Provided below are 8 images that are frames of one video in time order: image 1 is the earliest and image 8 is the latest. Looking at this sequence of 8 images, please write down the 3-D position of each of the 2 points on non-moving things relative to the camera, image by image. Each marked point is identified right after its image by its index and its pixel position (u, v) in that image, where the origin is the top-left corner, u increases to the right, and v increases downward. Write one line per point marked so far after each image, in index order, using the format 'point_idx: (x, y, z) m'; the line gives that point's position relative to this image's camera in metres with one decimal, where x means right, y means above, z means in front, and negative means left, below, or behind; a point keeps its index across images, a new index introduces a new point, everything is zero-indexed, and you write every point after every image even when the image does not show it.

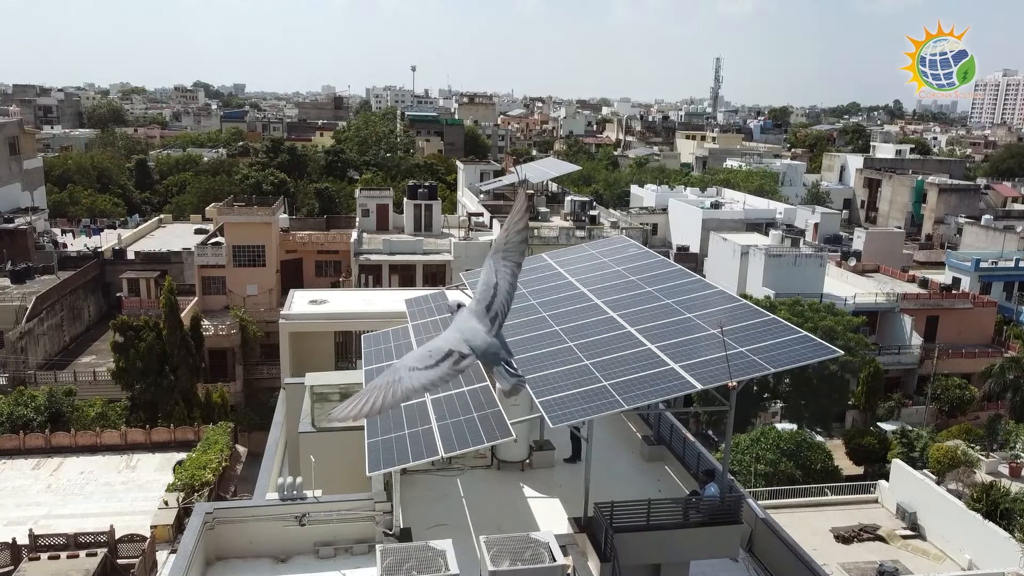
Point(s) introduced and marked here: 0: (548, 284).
0: (+0.7, 0.0, +16.4) m
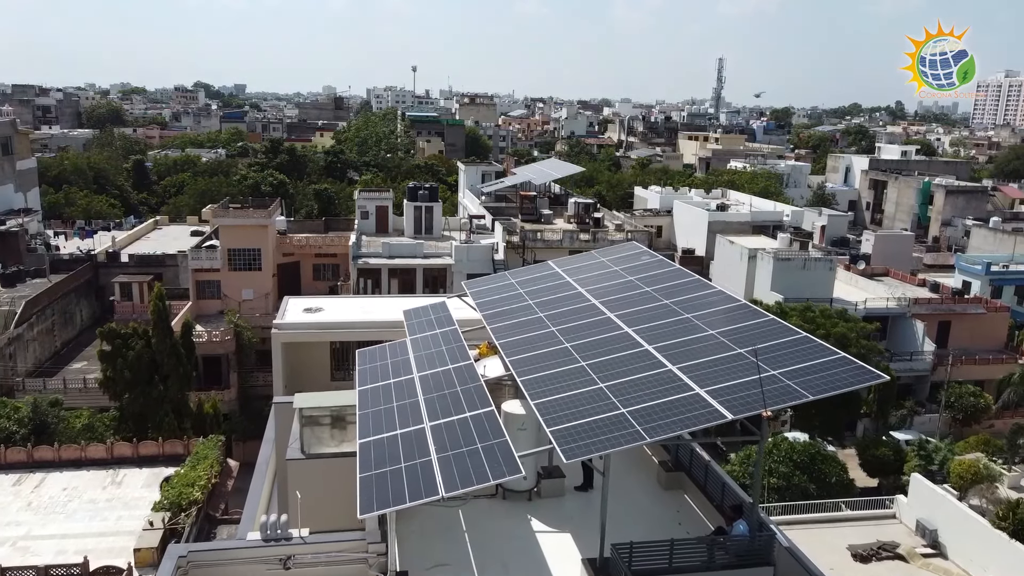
0: (+0.8, -0.2, +15.3) m
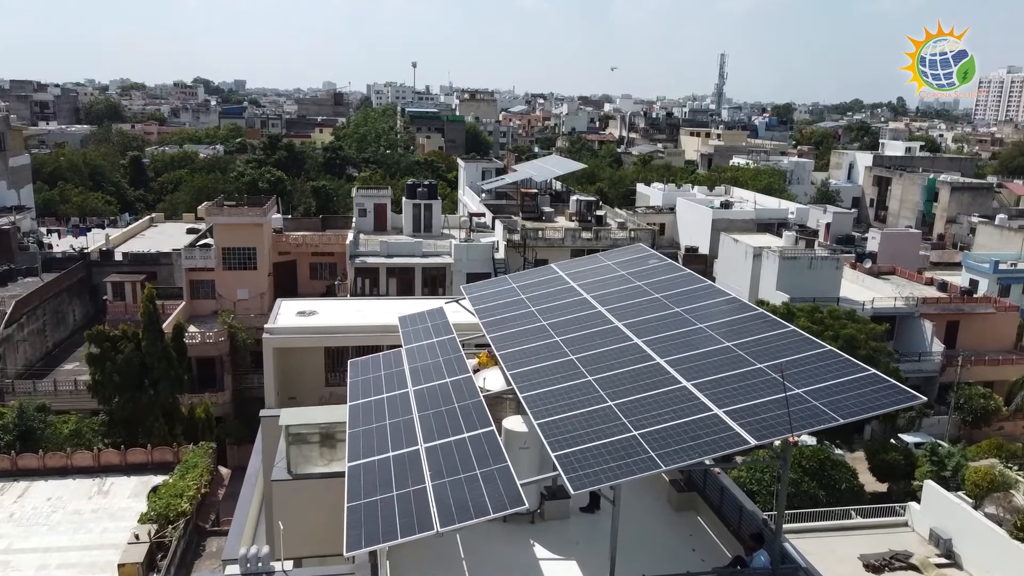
0: (+0.9, -0.3, +14.5) m
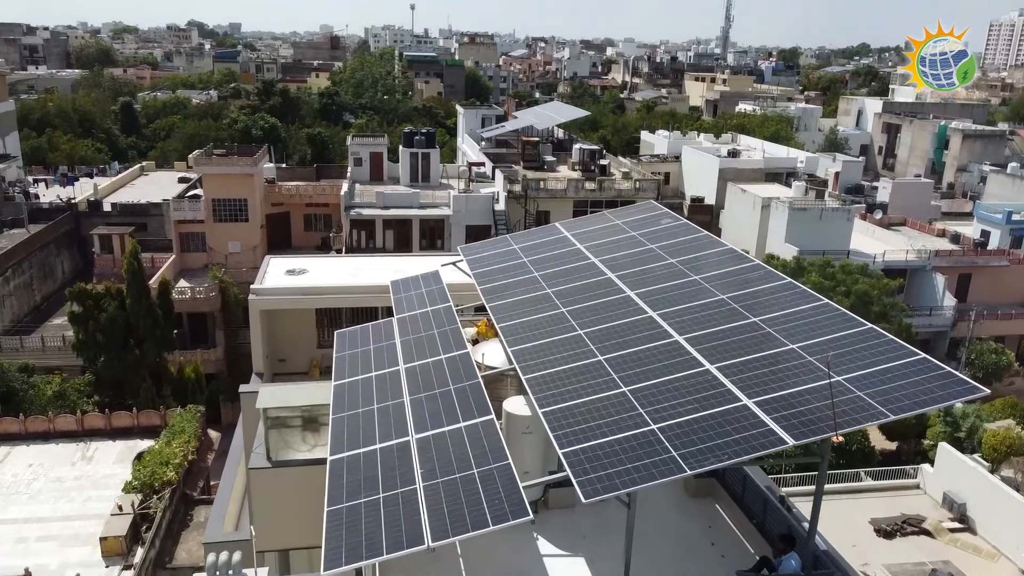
0: (+0.9, +0.3, +13.3) m
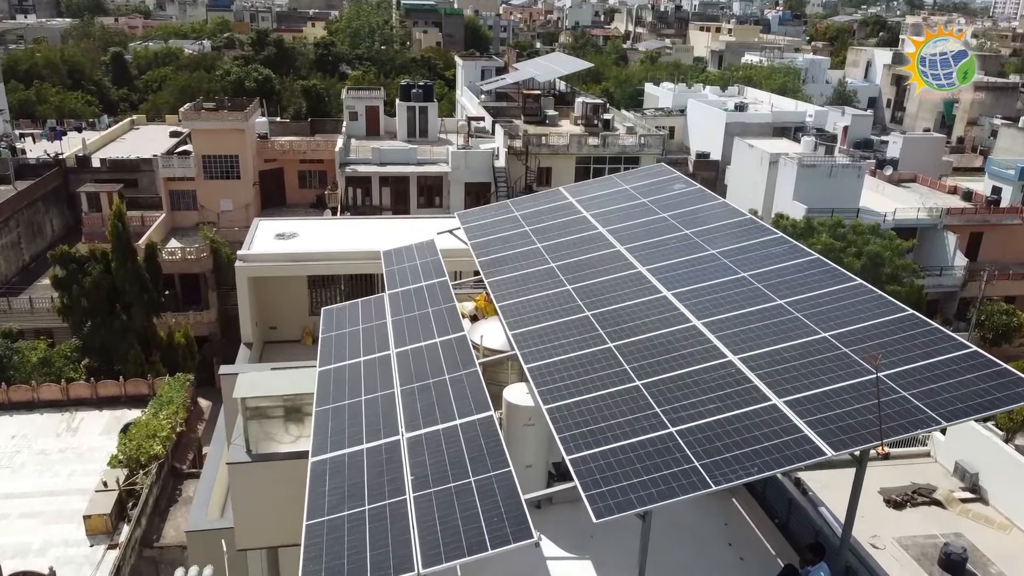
0: (+0.9, +0.8, +12.3) m
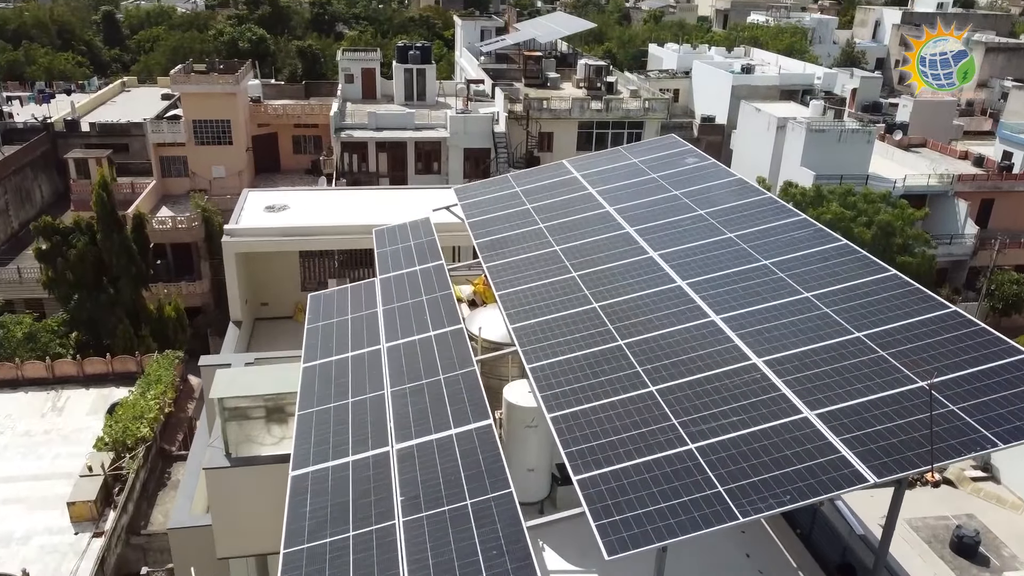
0: (+0.9, +1.0, +11.4) m
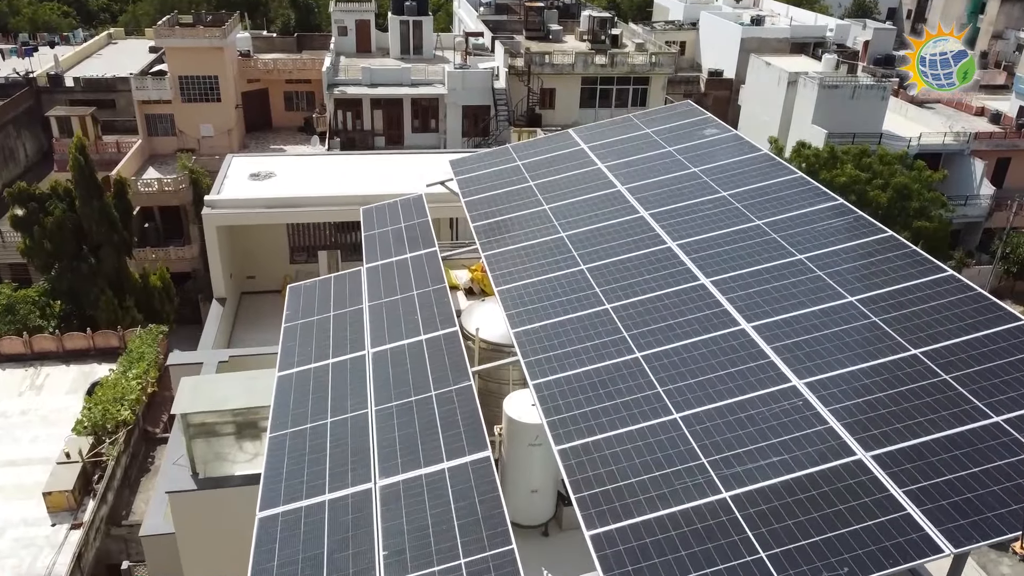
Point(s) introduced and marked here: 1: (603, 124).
0: (+0.9, +1.1, +10.3) m
1: (+1.4, +2.5, +12.5) m
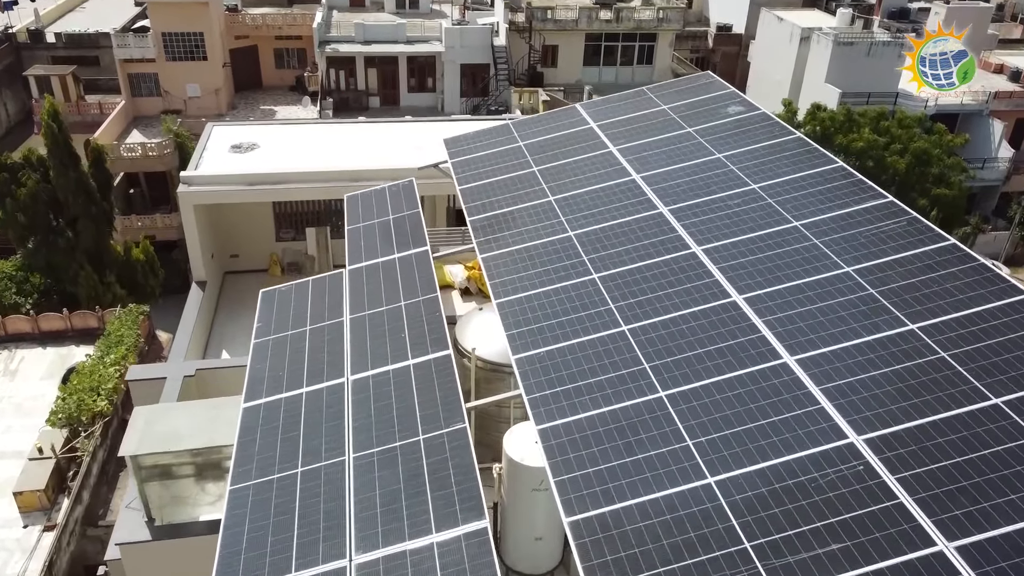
0: (+0.9, +1.1, +9.2) m
1: (+1.4, +2.6, +11.3) m
